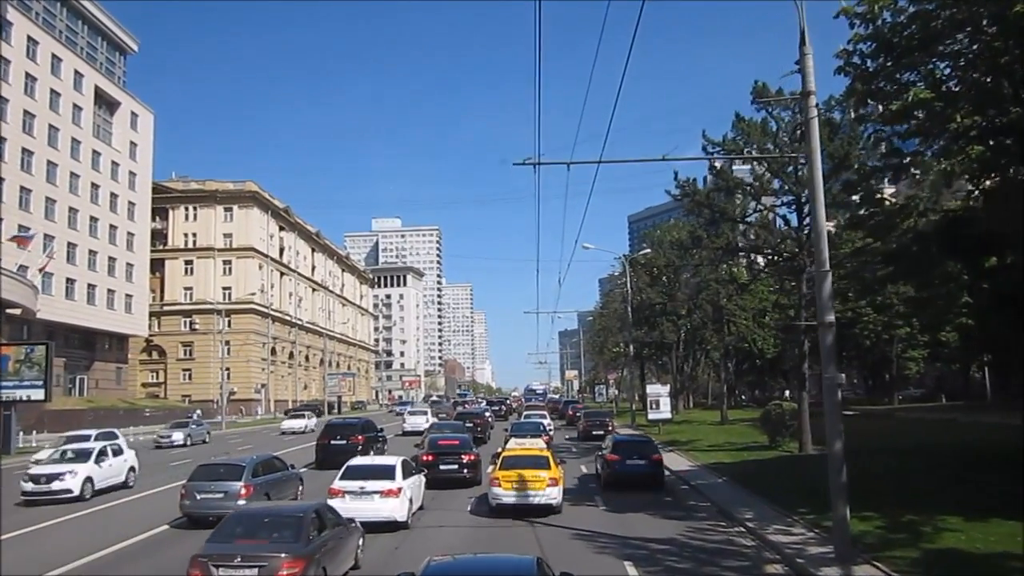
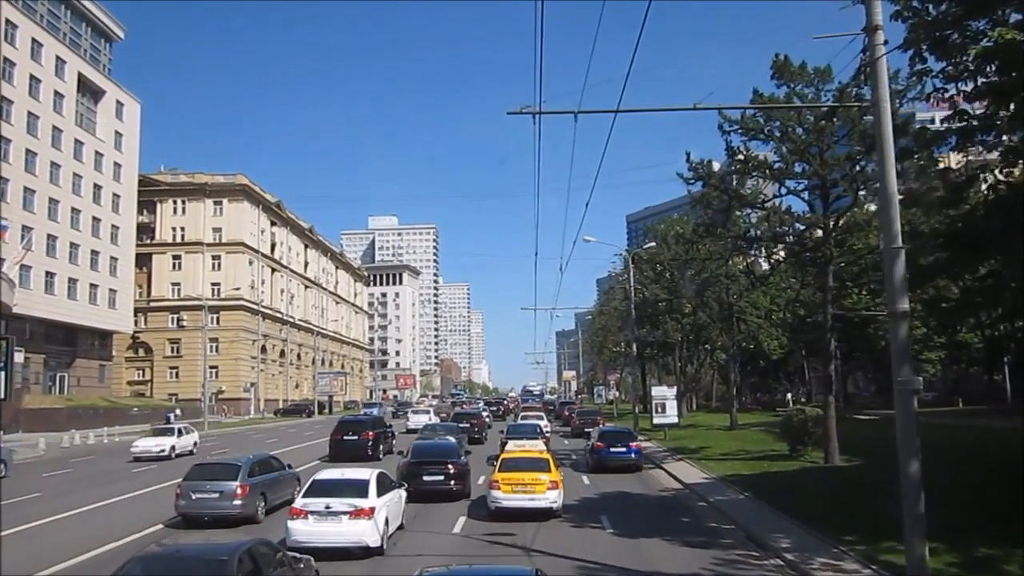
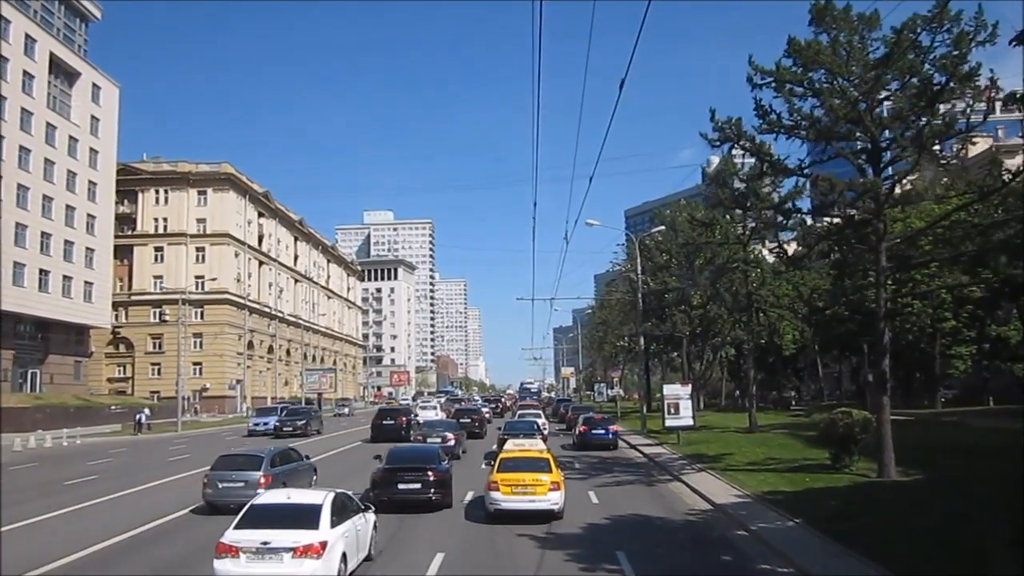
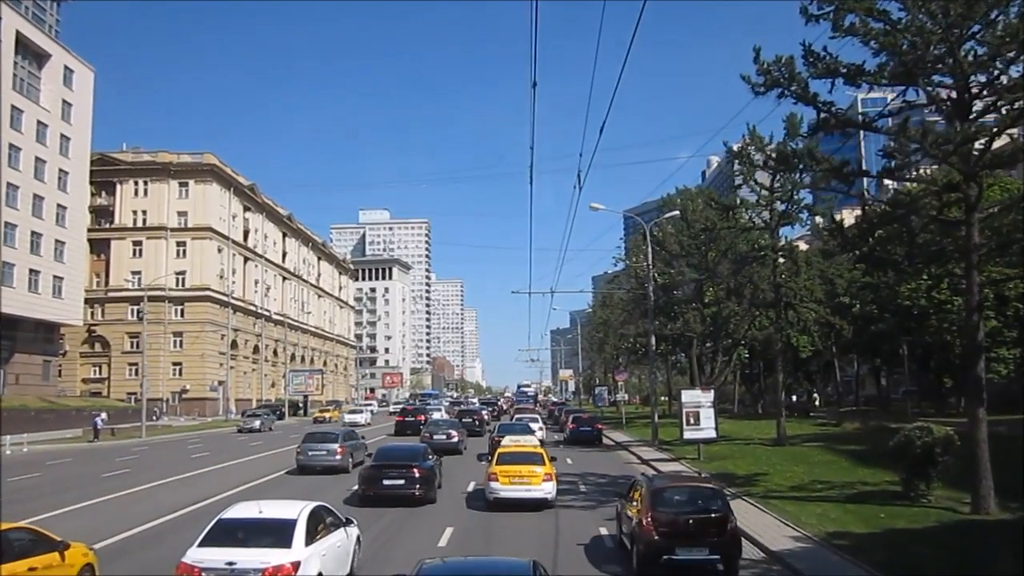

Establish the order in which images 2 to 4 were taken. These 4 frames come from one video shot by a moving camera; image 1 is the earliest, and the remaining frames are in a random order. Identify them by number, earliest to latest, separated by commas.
2, 3, 4
